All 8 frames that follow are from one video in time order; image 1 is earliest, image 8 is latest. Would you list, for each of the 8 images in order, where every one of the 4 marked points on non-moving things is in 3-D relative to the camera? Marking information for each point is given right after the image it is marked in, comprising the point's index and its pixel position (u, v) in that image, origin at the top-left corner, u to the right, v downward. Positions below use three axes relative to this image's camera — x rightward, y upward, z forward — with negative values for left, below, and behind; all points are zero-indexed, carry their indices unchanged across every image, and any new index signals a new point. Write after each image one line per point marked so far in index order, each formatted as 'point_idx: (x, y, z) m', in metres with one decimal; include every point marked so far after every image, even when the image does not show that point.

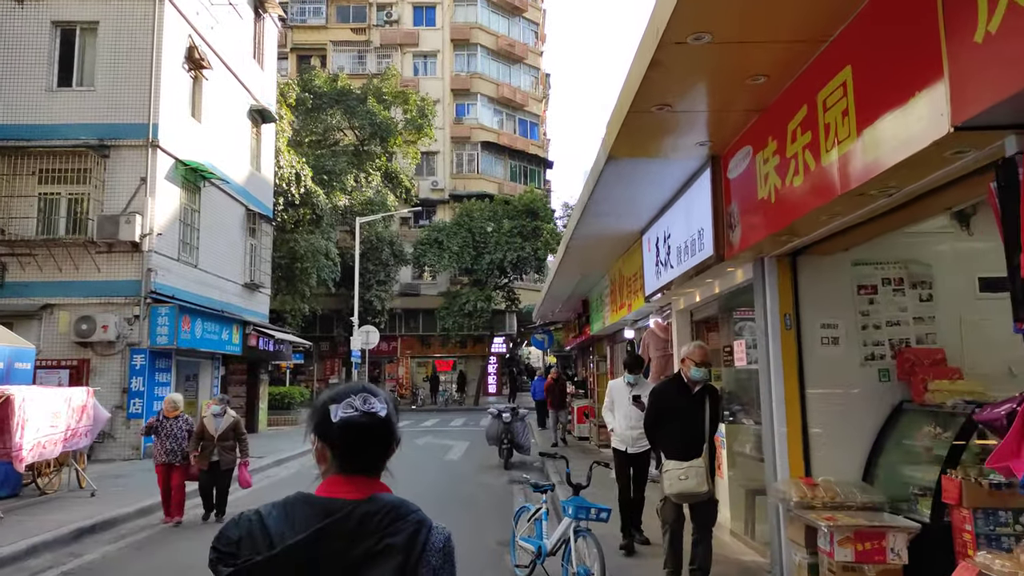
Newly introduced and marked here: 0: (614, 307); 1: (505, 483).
0: (+1.4, -0.2, +10.4) m
1: (-0.1, -2.9, +11.0) m
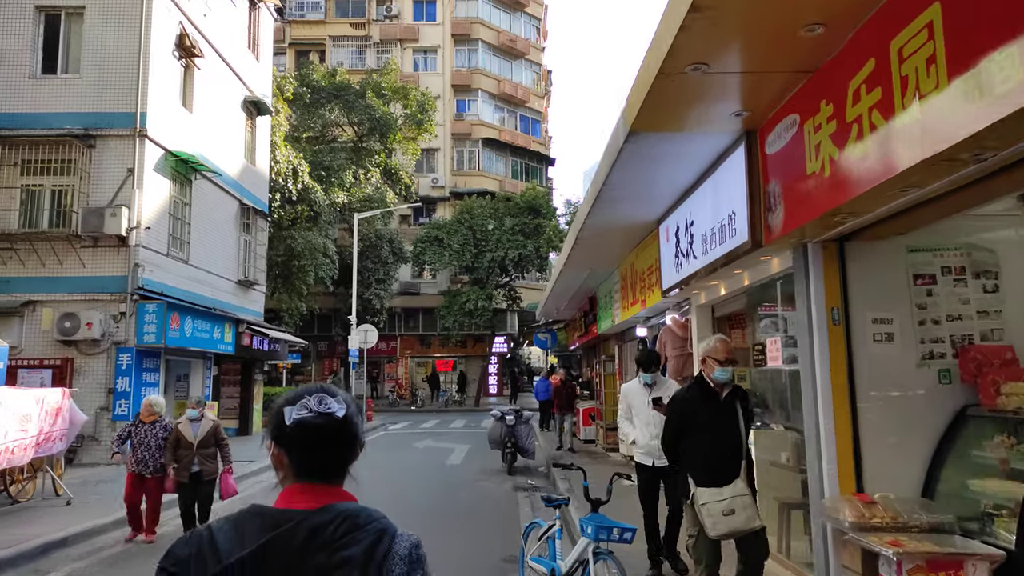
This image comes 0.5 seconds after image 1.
0: (+1.5, -0.2, +9.8) m
1: (0.0, -2.8, +10.4) m
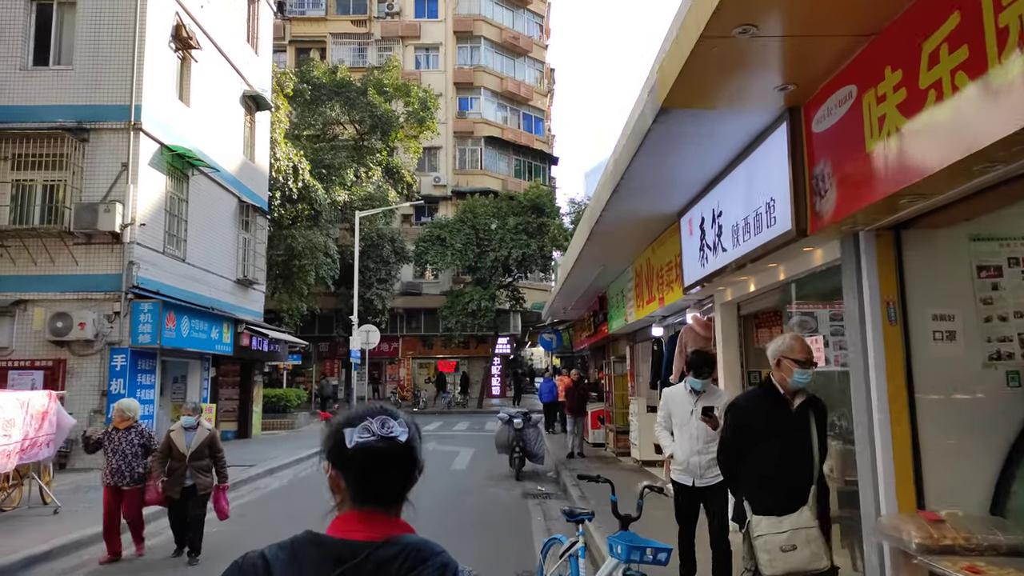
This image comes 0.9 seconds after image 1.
0: (+1.6, -0.1, +9.4) m
1: (+0.1, -2.8, +9.9) m
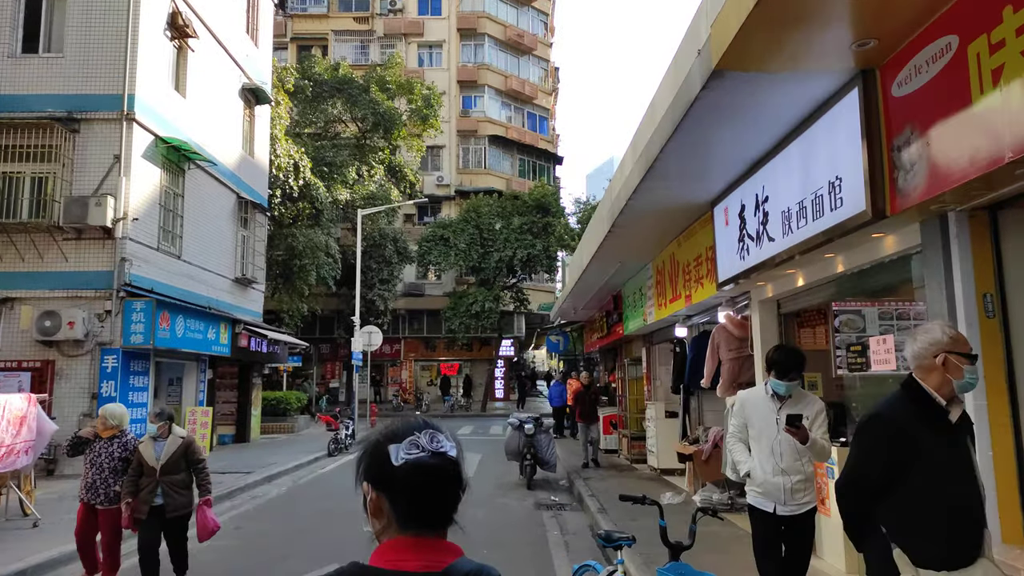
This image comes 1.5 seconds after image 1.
0: (+1.8, -0.1, +8.8) m
1: (+0.2, -2.8, +9.3) m
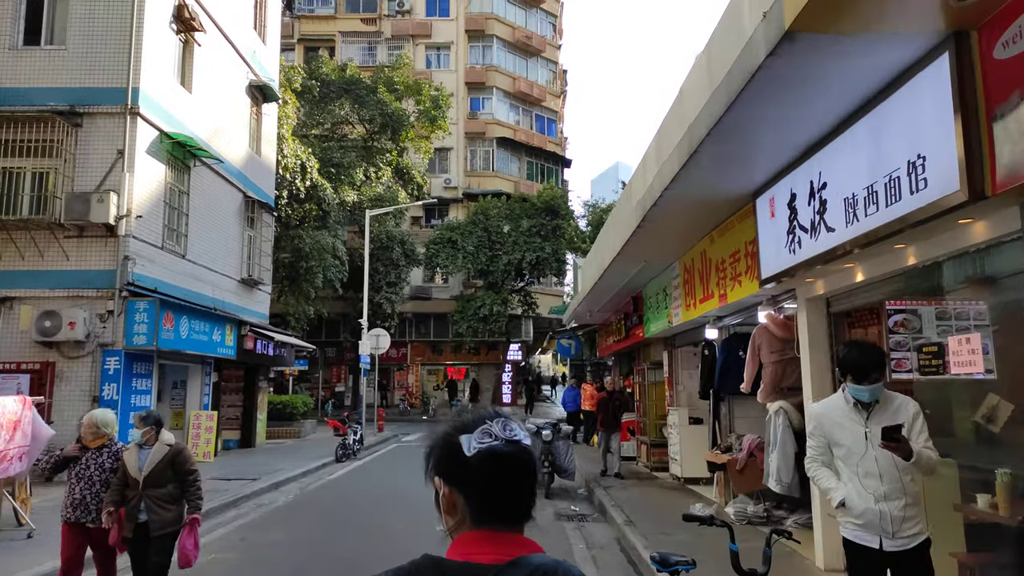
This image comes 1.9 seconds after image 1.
0: (+2.0, -0.1, +8.4) m
1: (+0.5, -2.7, +8.9) m
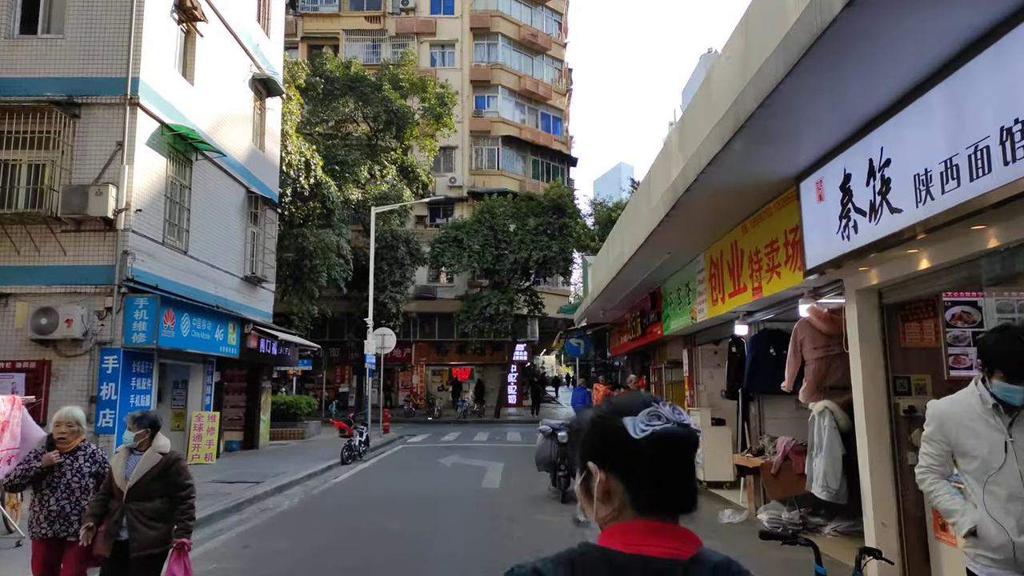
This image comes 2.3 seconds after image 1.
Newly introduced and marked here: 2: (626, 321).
0: (+2.2, 0.0, +7.9) m
1: (+0.7, -2.7, +8.5) m
2: (+2.2, -0.6, +14.3) m
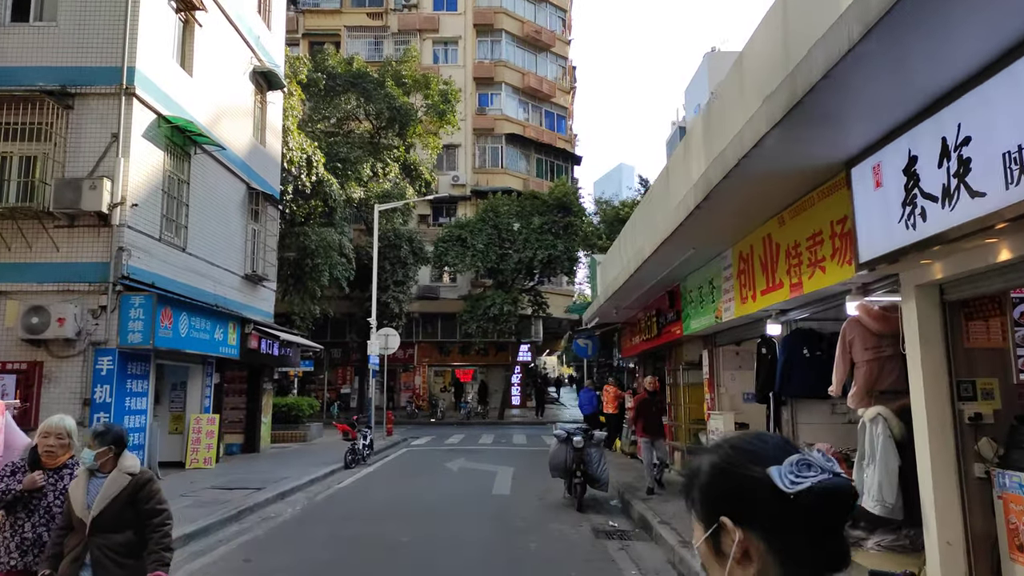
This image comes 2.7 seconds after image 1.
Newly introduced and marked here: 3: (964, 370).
0: (+2.3, 0.0, +7.5) m
1: (+0.8, -2.7, +8.0) m
2: (+2.3, -0.6, +13.8) m
3: (+2.9, -0.5, +4.7) m
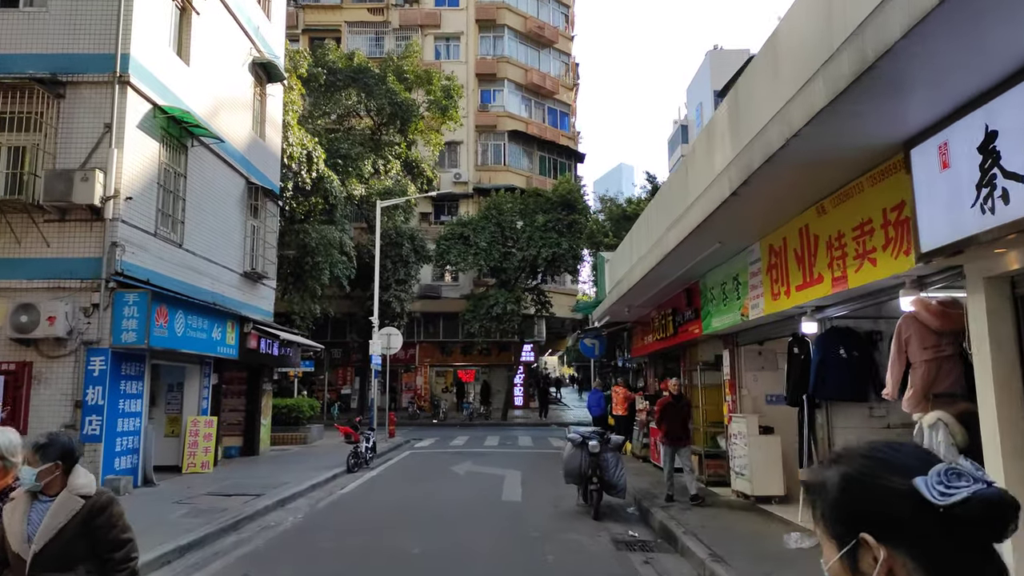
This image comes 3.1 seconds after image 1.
0: (+2.5, 0.0, +7.0) m
1: (+1.0, -2.6, +7.5) m
2: (+2.5, -0.6, +13.4) m
3: (+3.0, -0.5, +4.3) m
